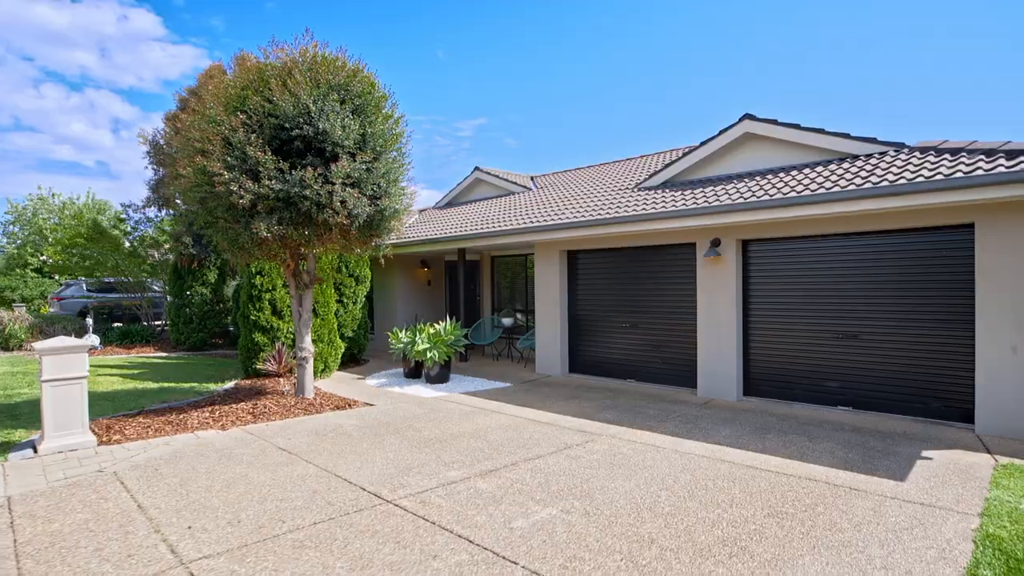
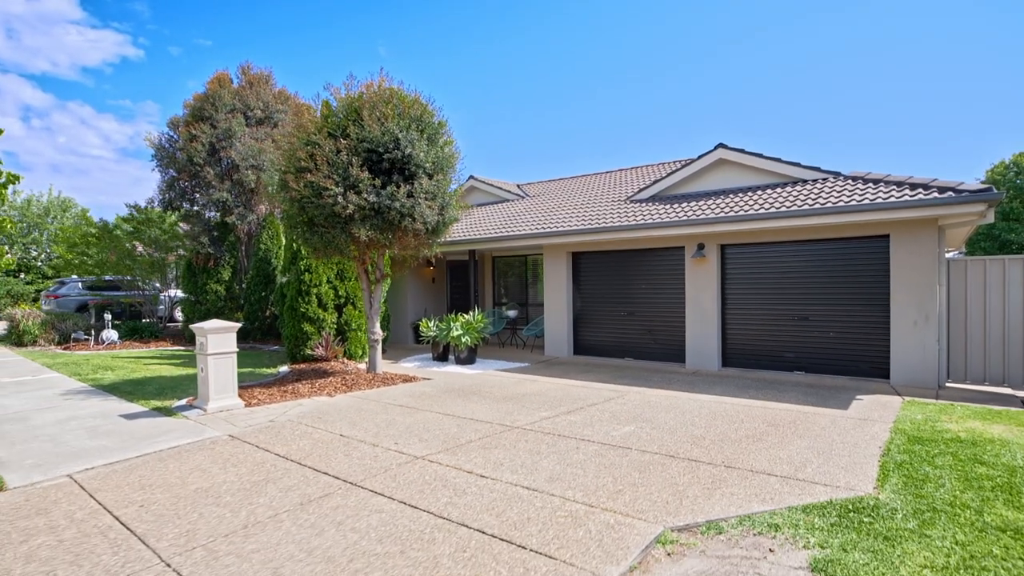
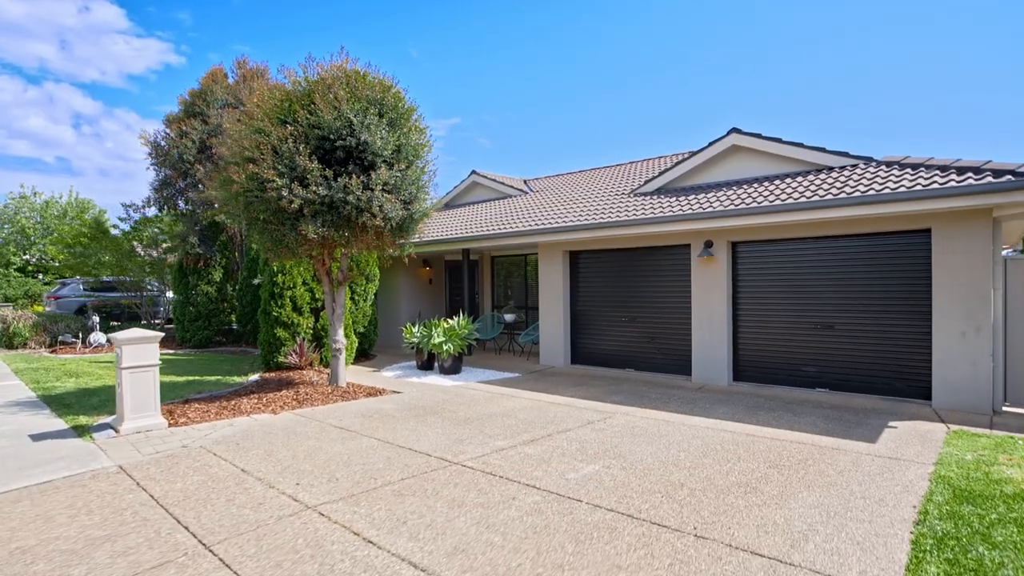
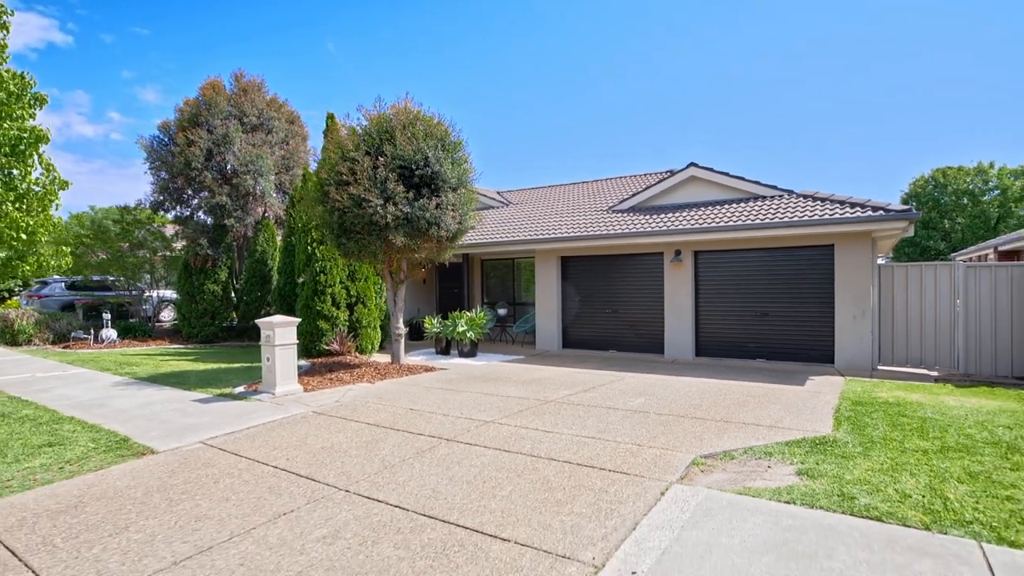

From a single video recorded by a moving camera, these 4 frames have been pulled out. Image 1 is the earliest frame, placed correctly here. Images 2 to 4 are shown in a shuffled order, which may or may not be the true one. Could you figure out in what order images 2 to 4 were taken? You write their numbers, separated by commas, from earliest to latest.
3, 2, 4
